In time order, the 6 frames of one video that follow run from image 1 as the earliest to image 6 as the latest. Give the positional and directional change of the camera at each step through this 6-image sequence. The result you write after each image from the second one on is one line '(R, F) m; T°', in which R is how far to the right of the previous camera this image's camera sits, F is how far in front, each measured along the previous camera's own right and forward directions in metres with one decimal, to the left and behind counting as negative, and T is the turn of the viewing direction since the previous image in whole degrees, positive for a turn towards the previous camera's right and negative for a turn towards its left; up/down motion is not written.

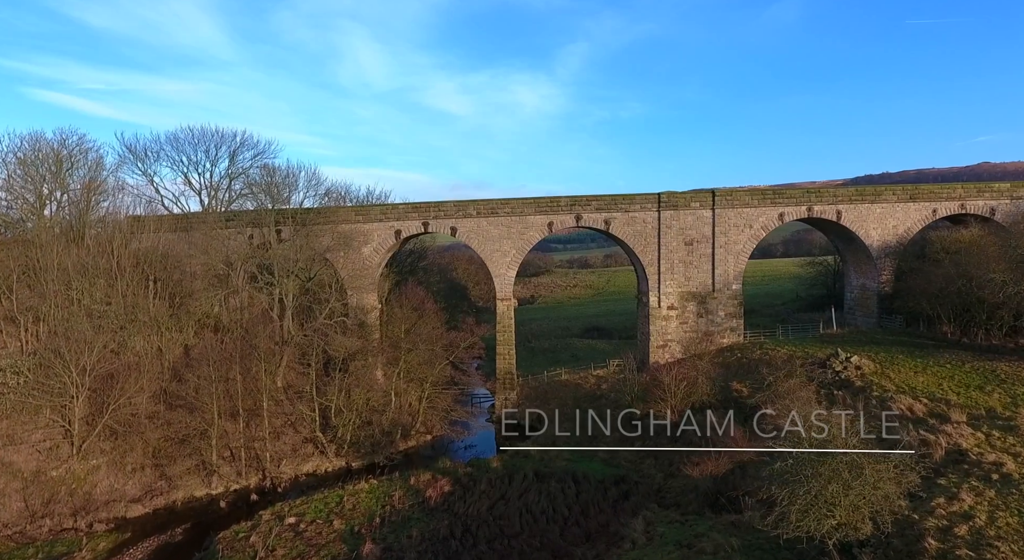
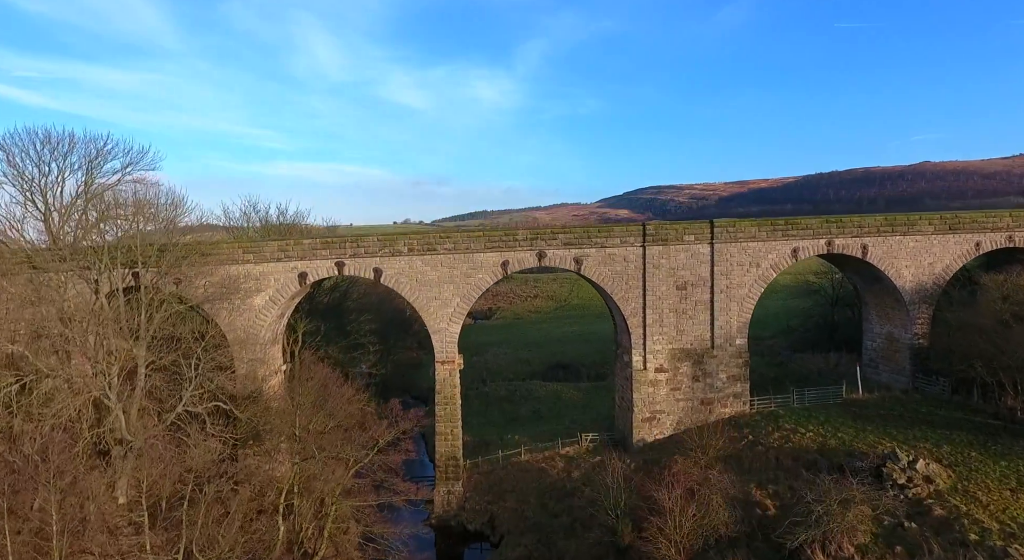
(+0.4, +5.3) m; +4°
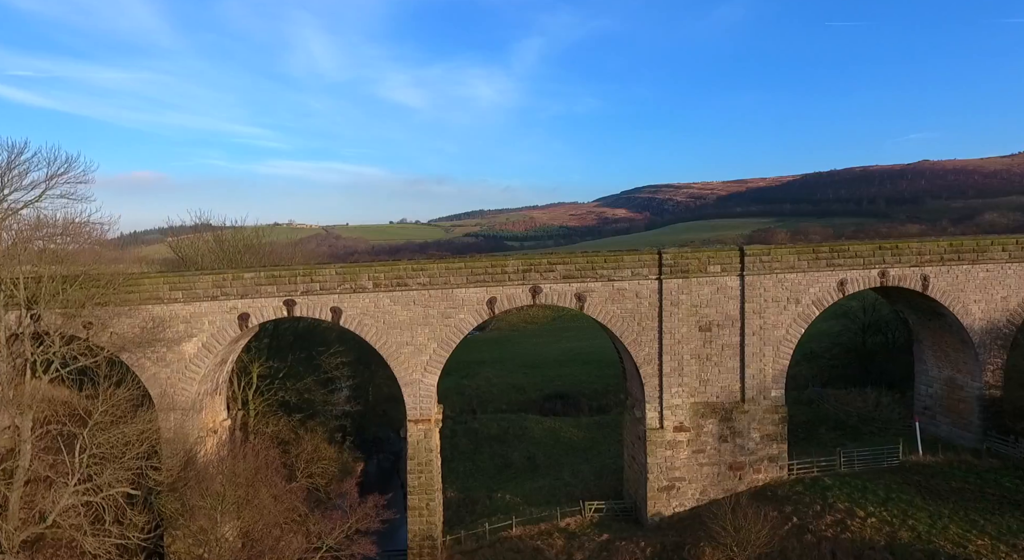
(+0.2, +3.2) m; 0°
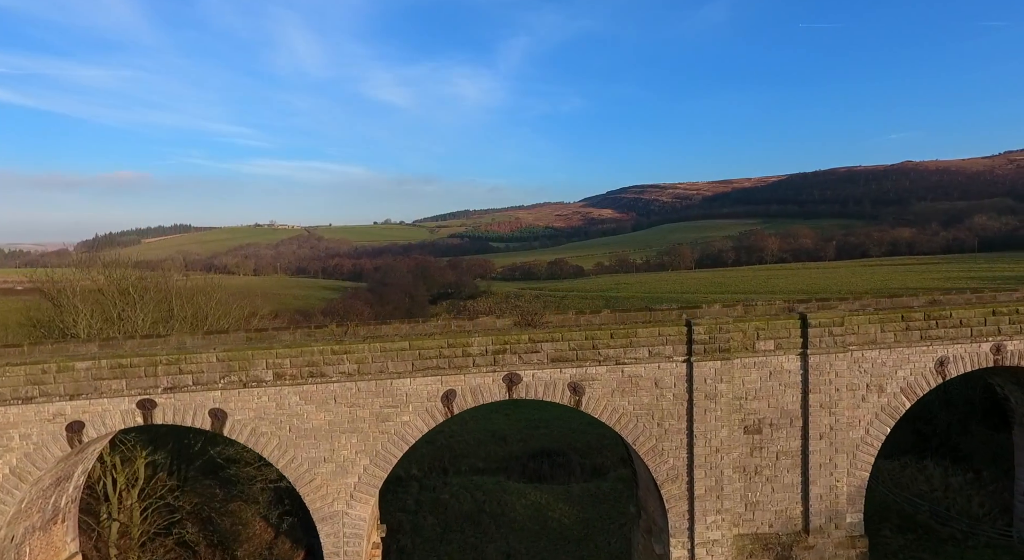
(+0.3, +4.5) m; +1°
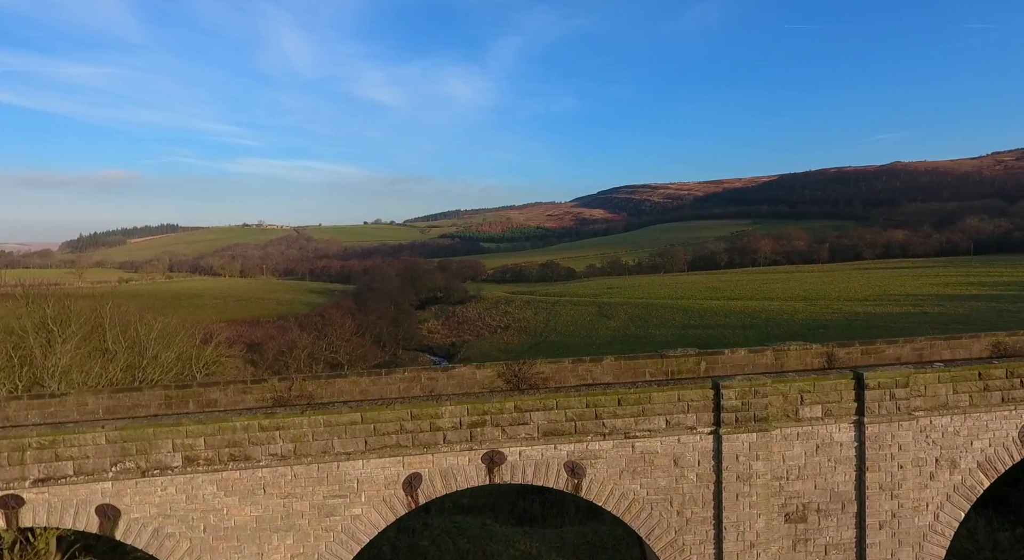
(+0.1, +2.2) m; +1°
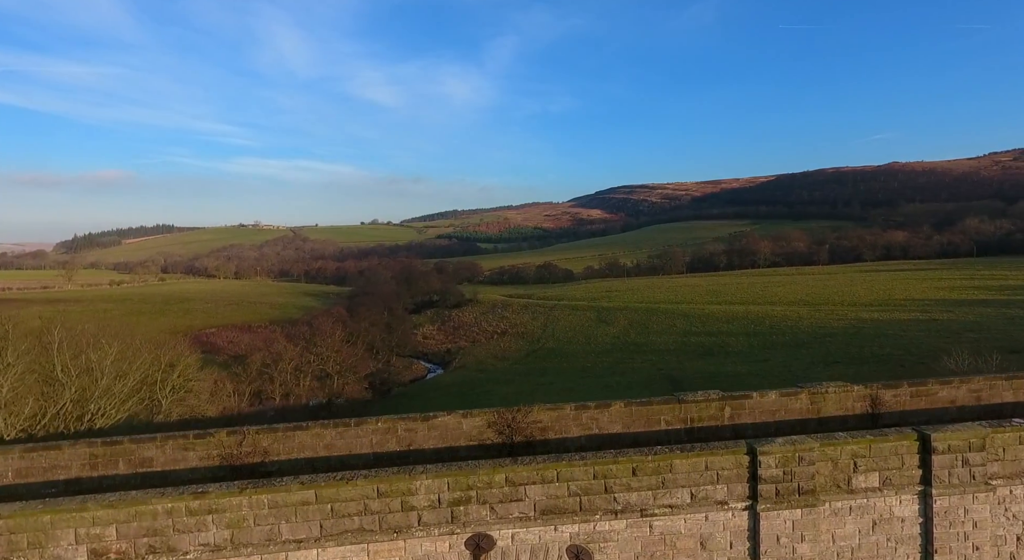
(+0.1, +1.5) m; 0°
